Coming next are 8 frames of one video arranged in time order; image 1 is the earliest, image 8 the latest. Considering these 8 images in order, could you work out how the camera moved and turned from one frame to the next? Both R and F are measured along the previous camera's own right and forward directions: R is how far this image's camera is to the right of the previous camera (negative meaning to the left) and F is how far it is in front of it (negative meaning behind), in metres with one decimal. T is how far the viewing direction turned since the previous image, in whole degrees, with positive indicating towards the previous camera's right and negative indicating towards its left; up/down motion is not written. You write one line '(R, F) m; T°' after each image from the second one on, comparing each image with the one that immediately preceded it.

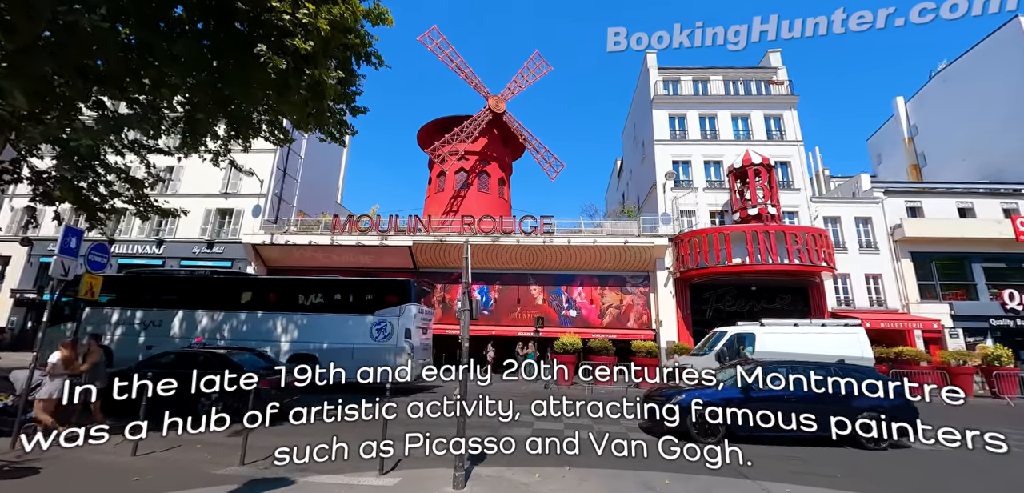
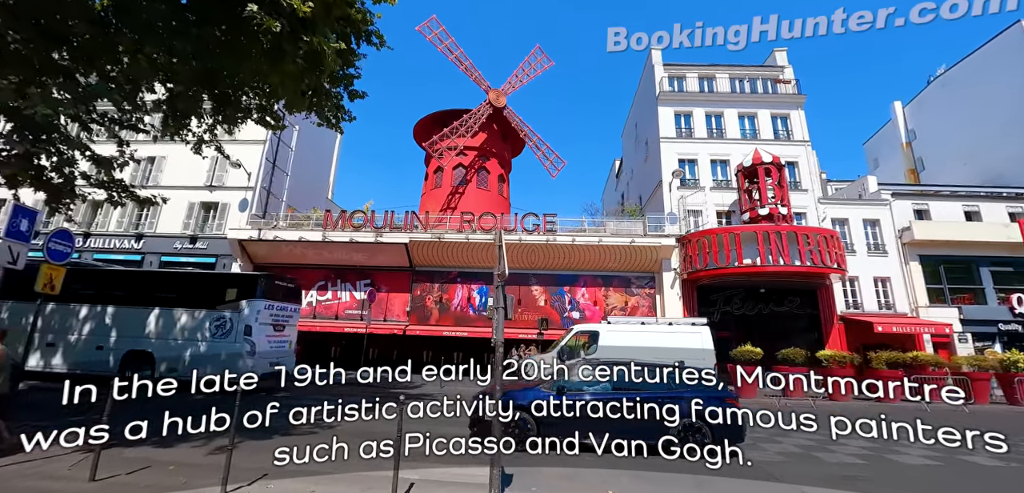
(-0.5, +0.7) m; +1°
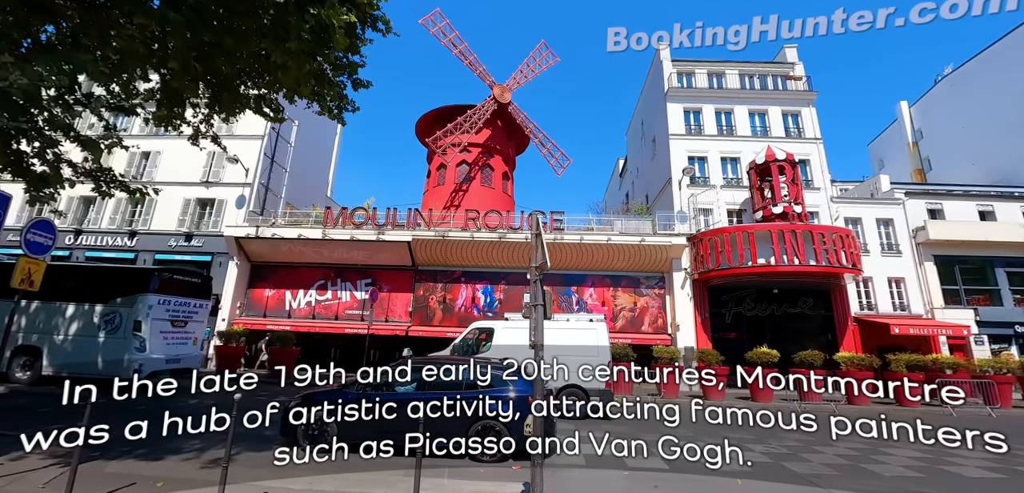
(-0.3, +0.5) m; 0°
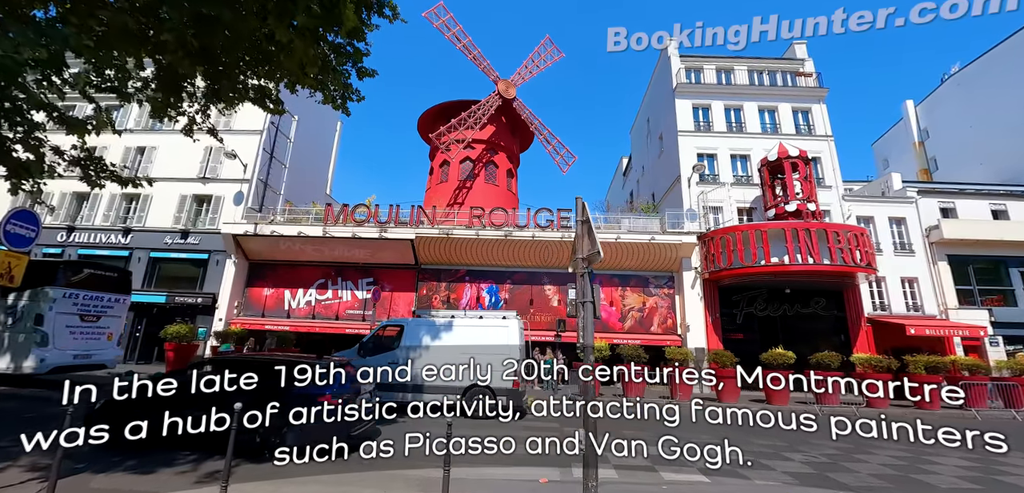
(-0.3, +0.4) m; 0°
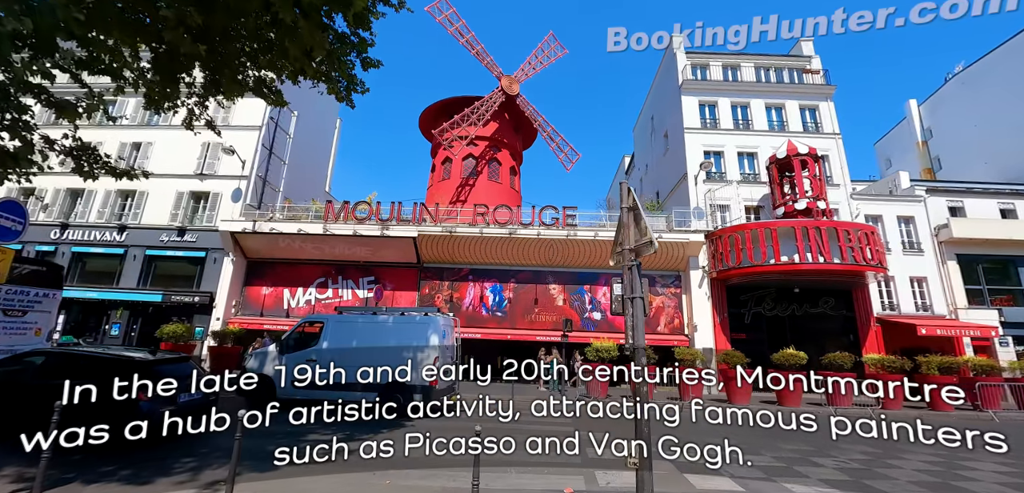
(-0.3, +0.3) m; 0°
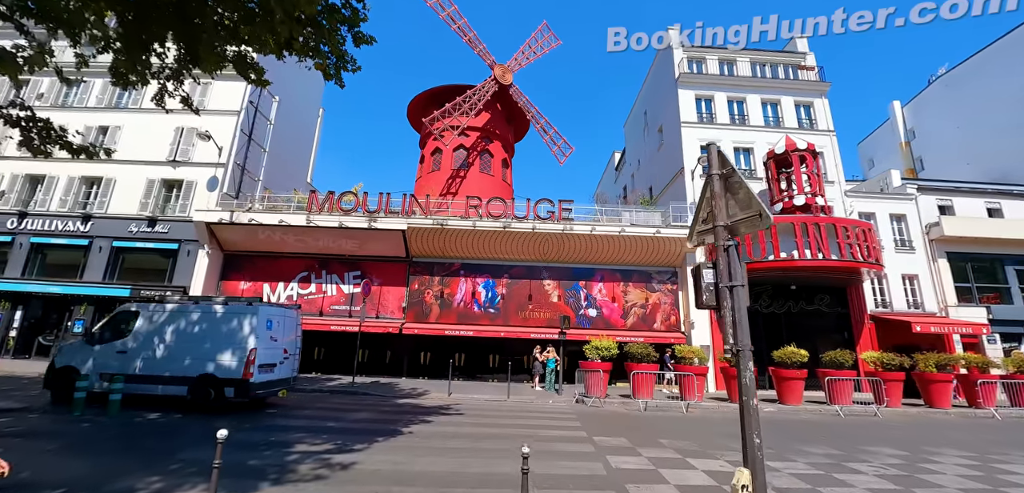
(-0.4, +0.6) m; +2°
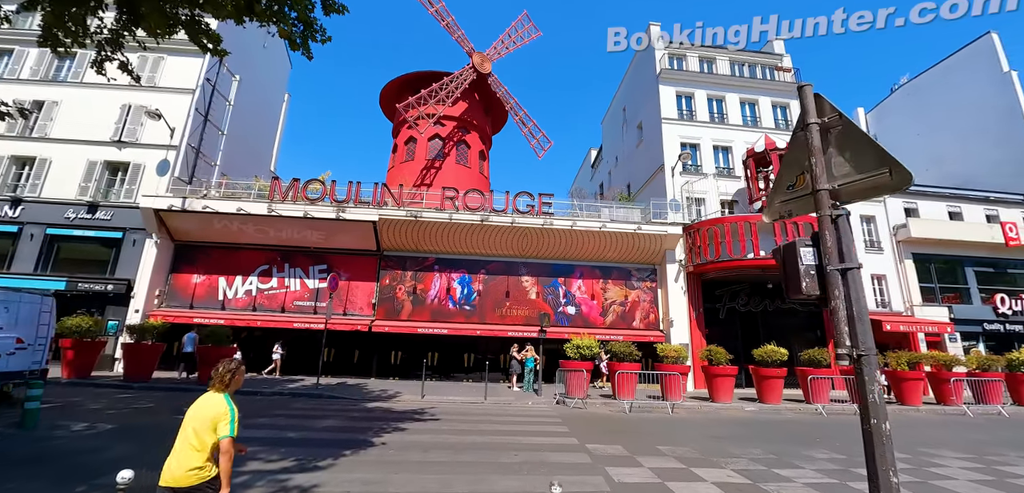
(-0.2, +0.6) m; +4°
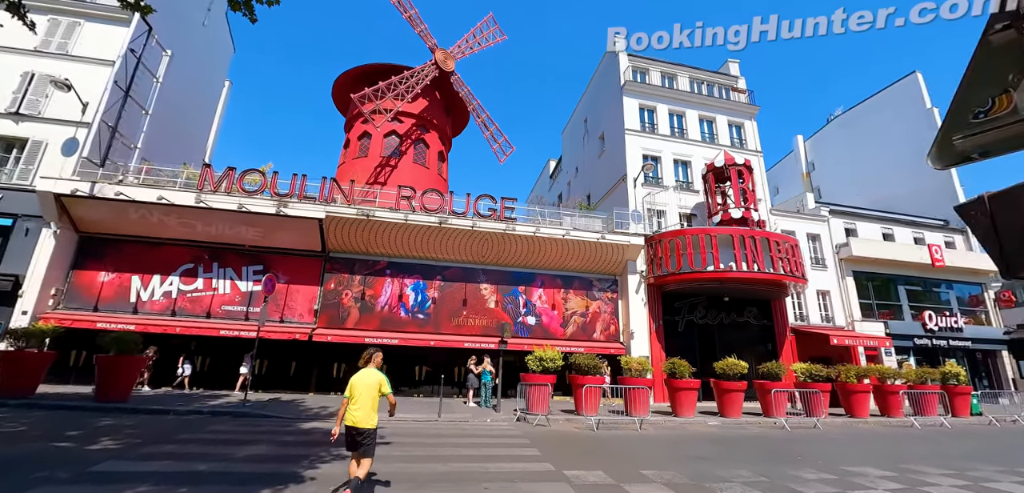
(-0.2, +0.7) m; +6°
